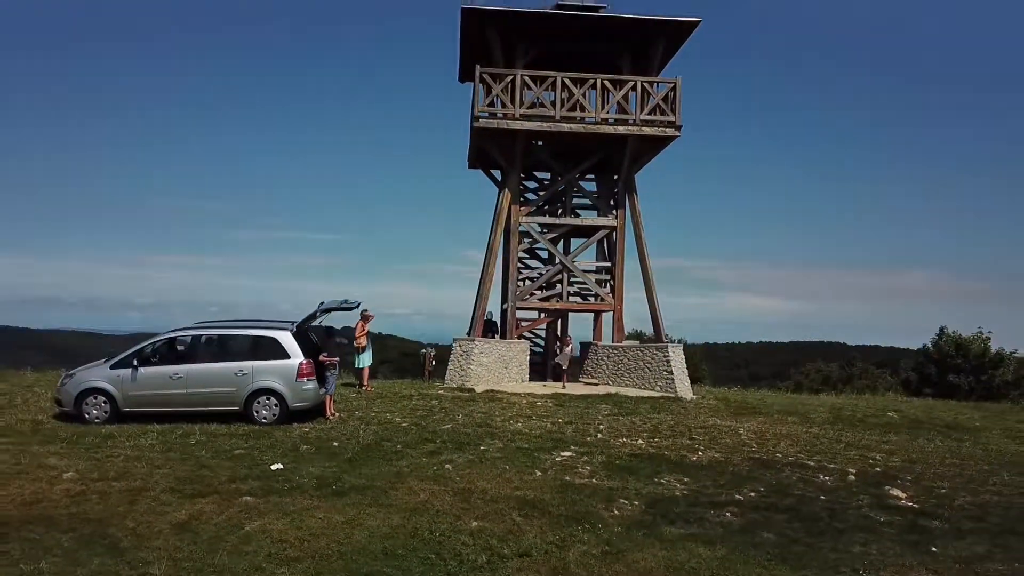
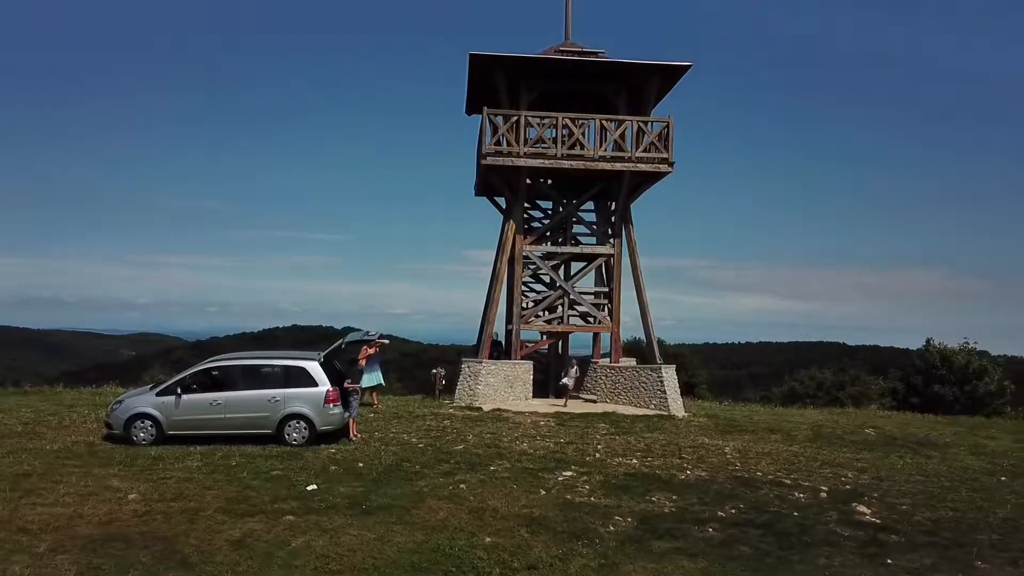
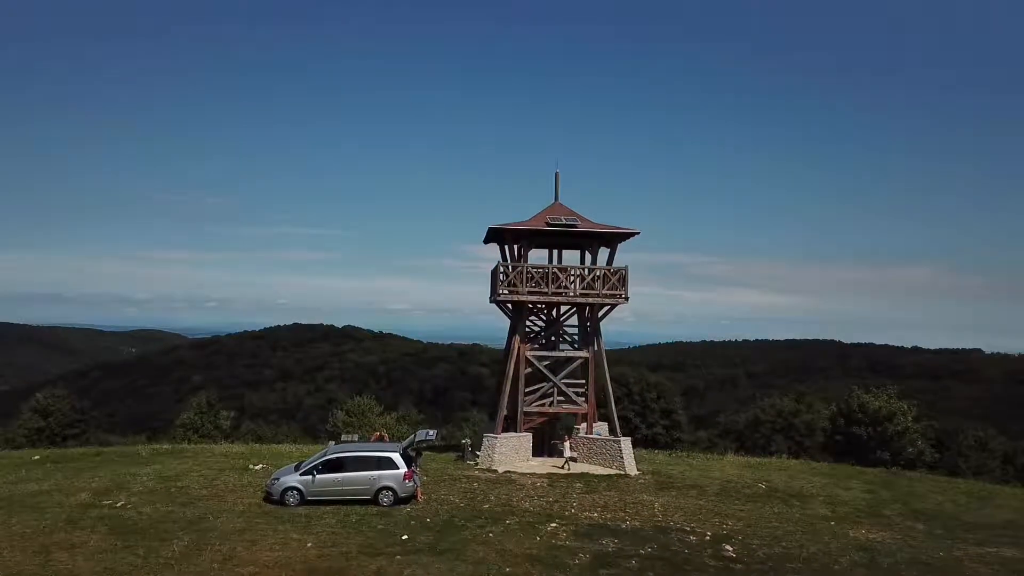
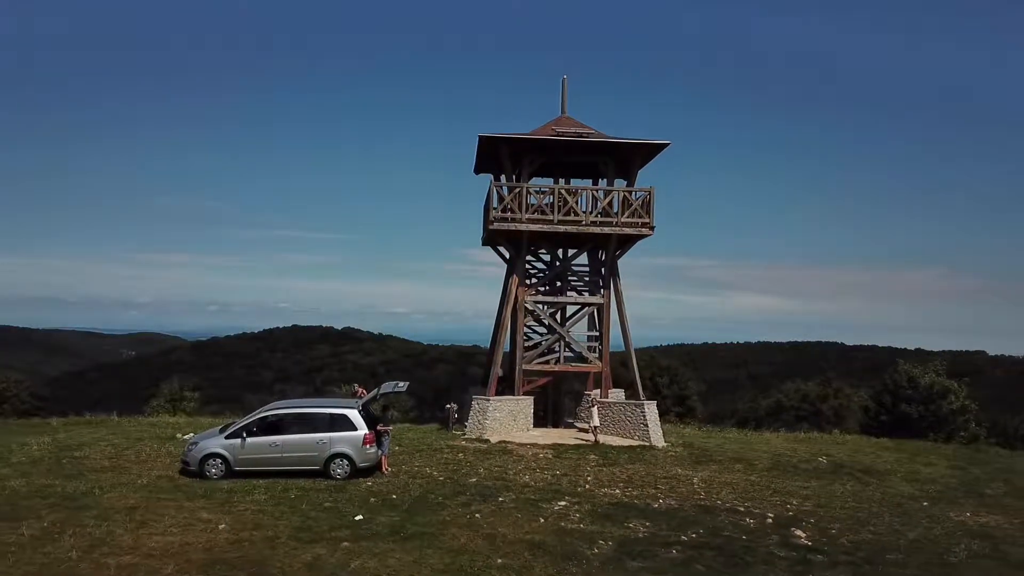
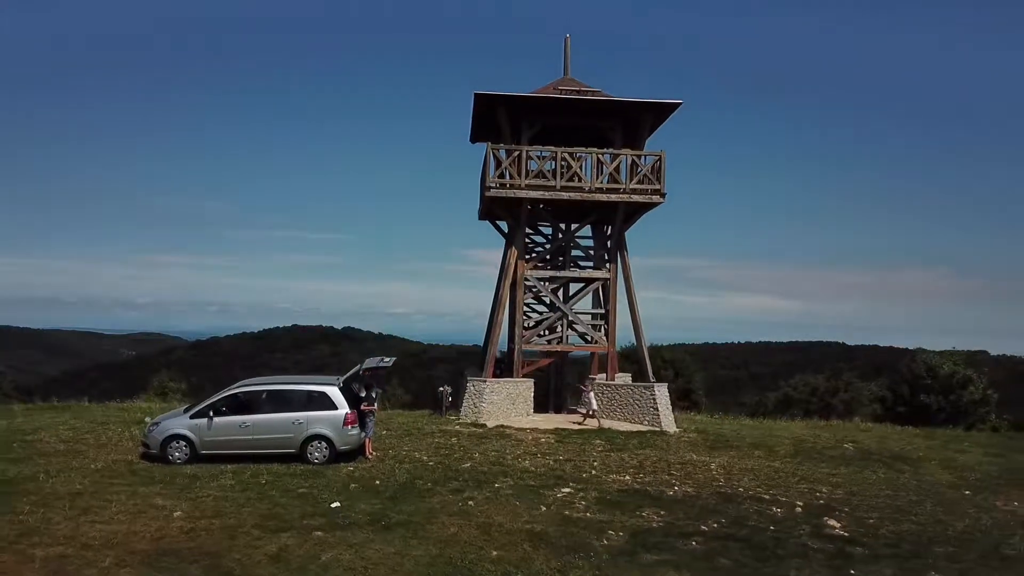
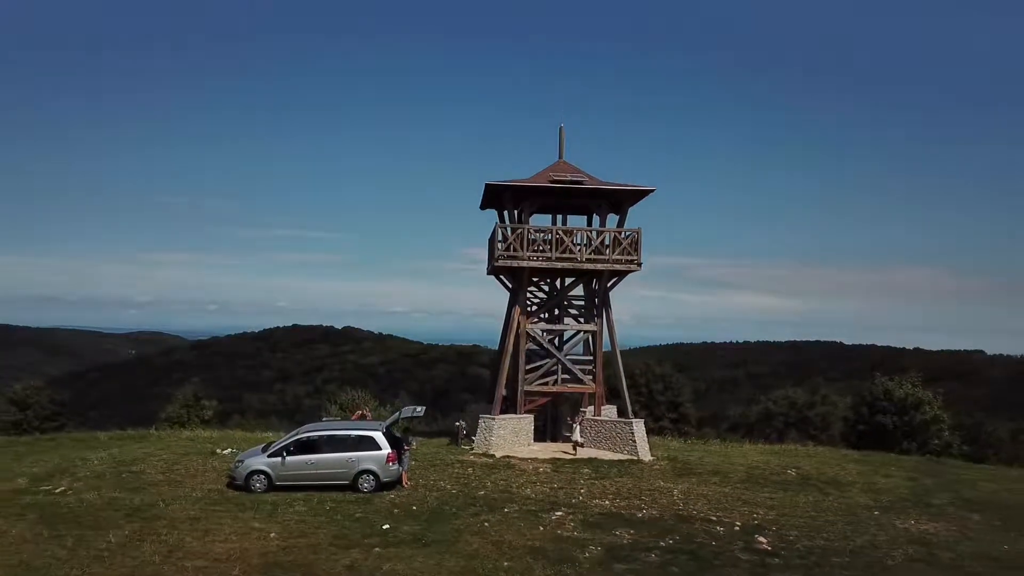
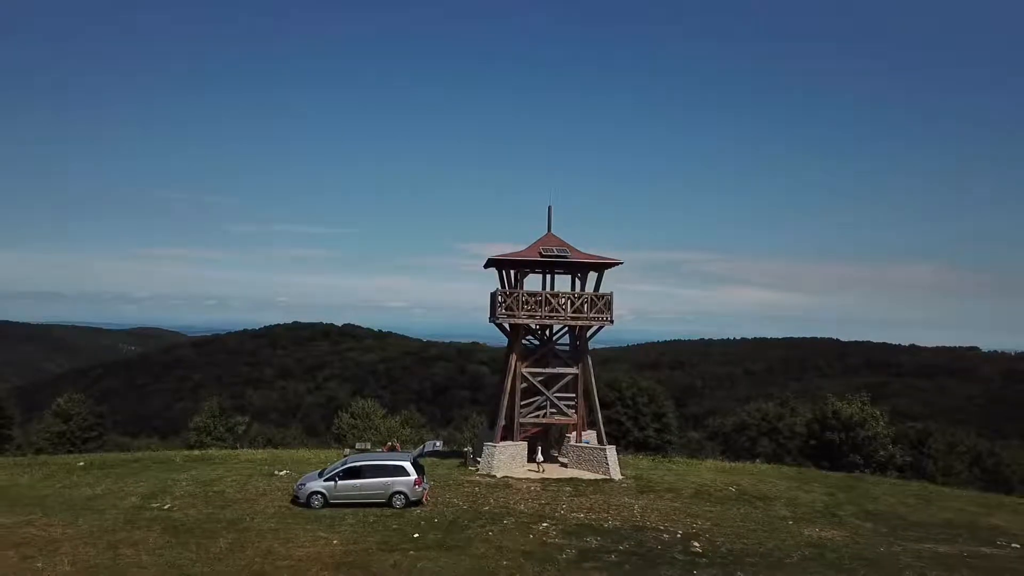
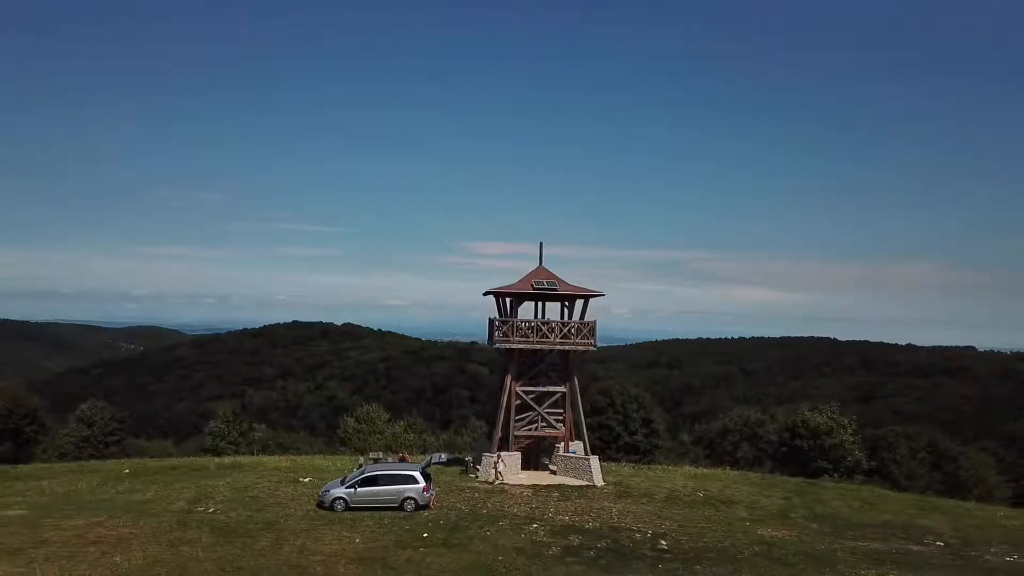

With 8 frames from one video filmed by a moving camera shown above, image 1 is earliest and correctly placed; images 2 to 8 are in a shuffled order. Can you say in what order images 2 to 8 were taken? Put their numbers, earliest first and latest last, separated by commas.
2, 5, 4, 6, 3, 7, 8
